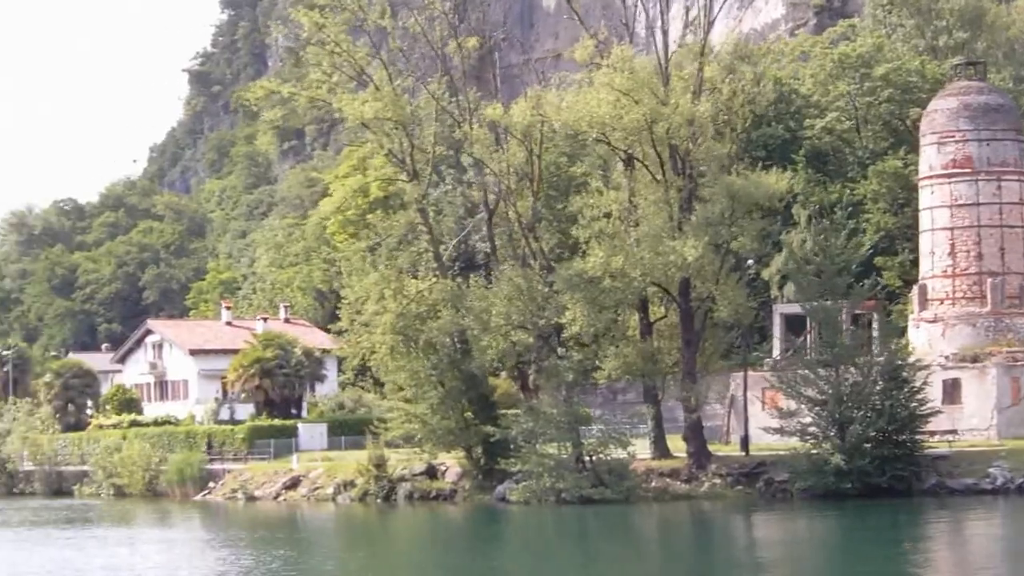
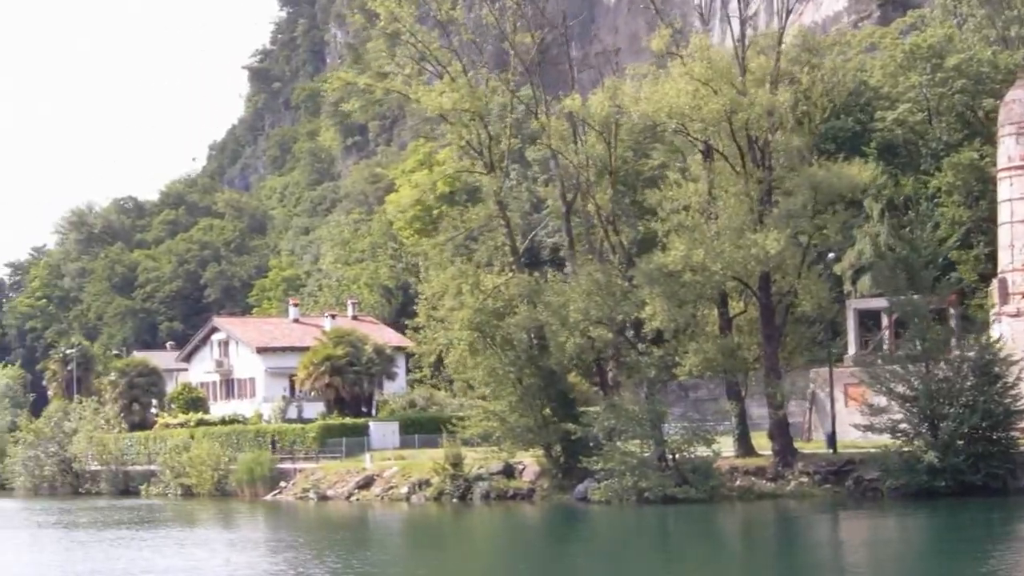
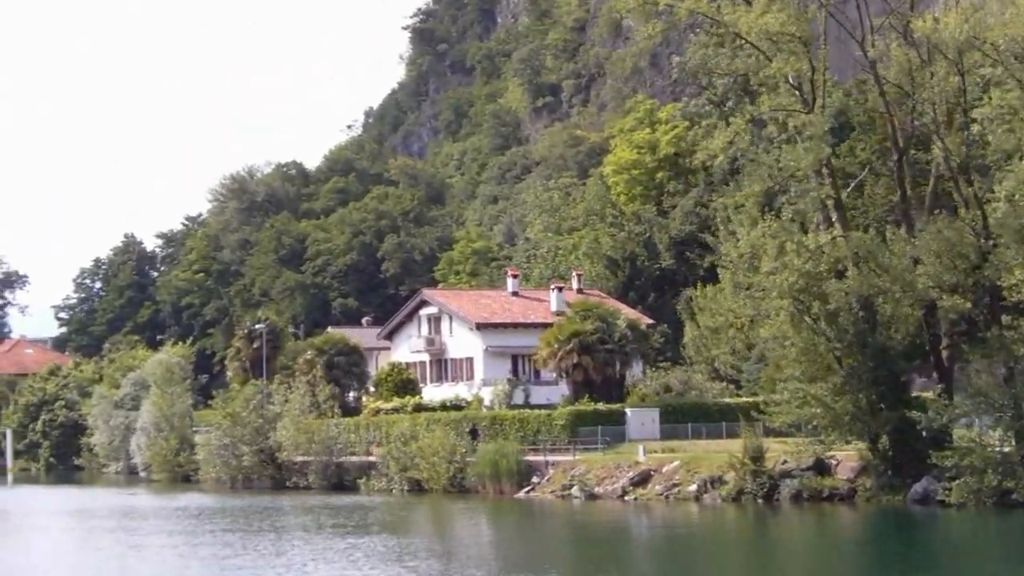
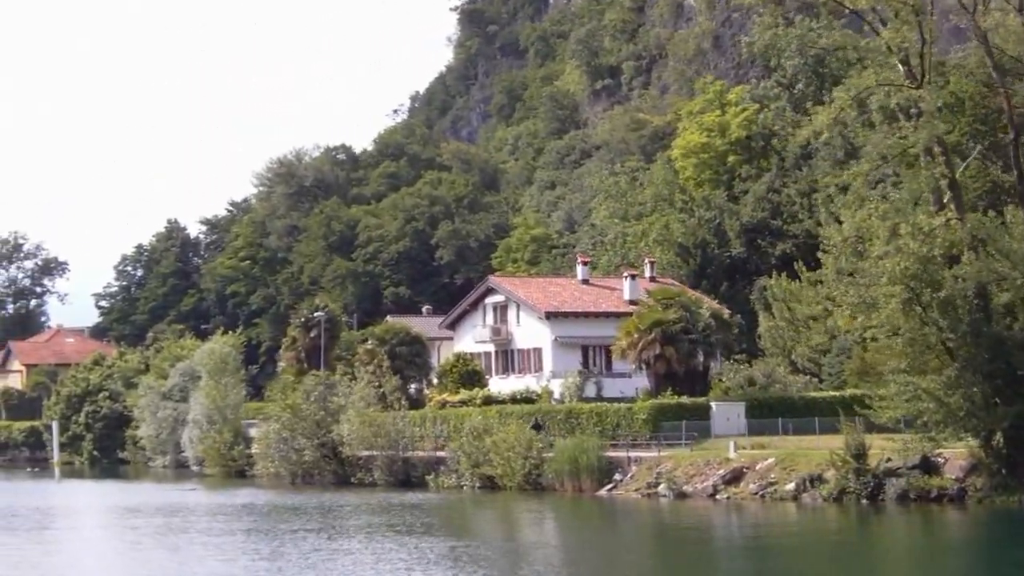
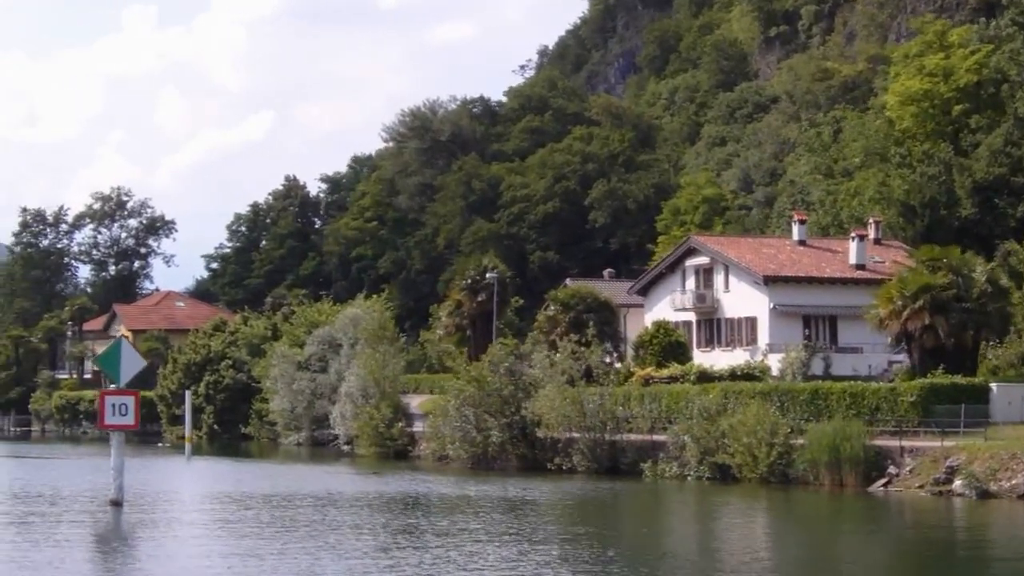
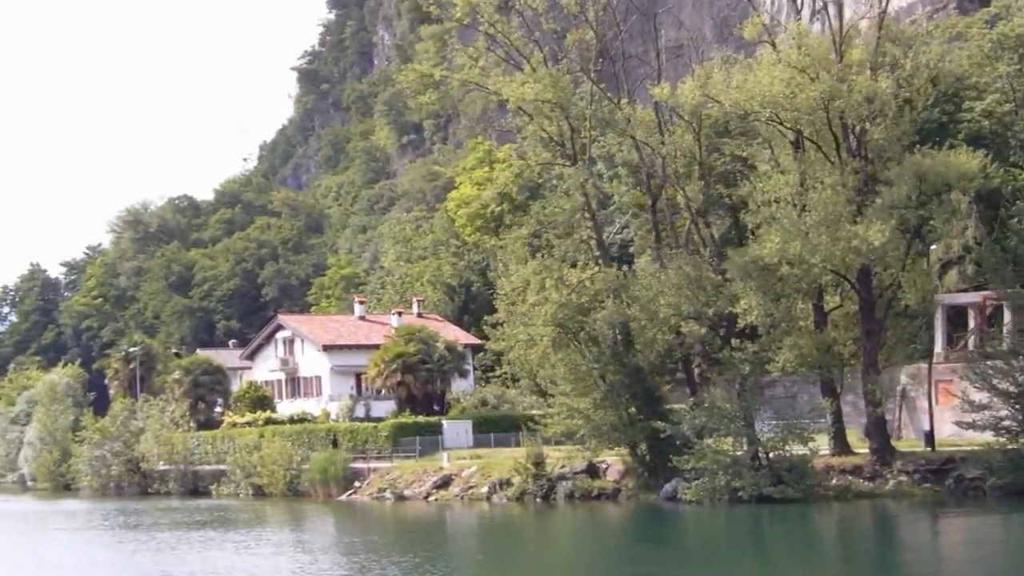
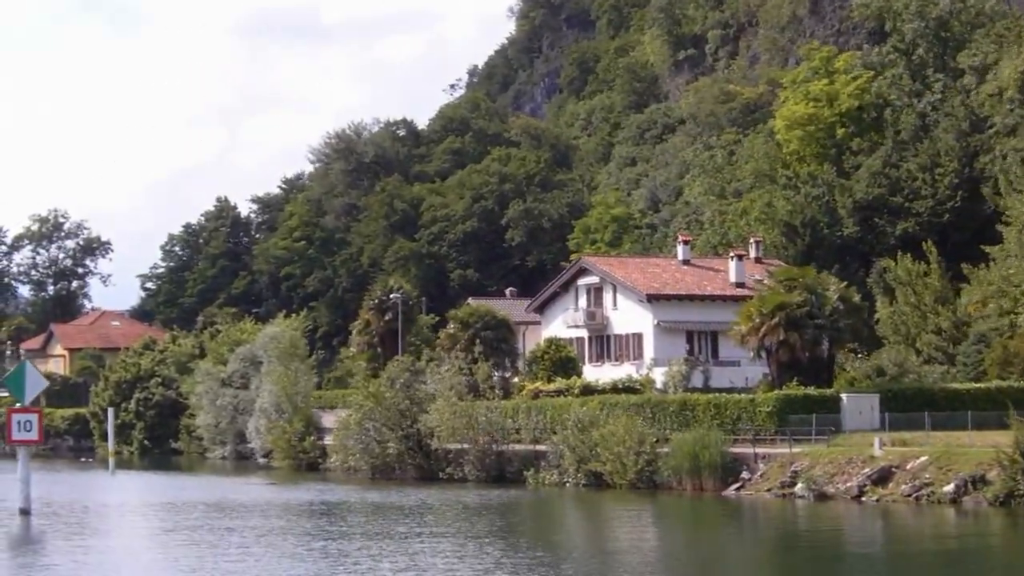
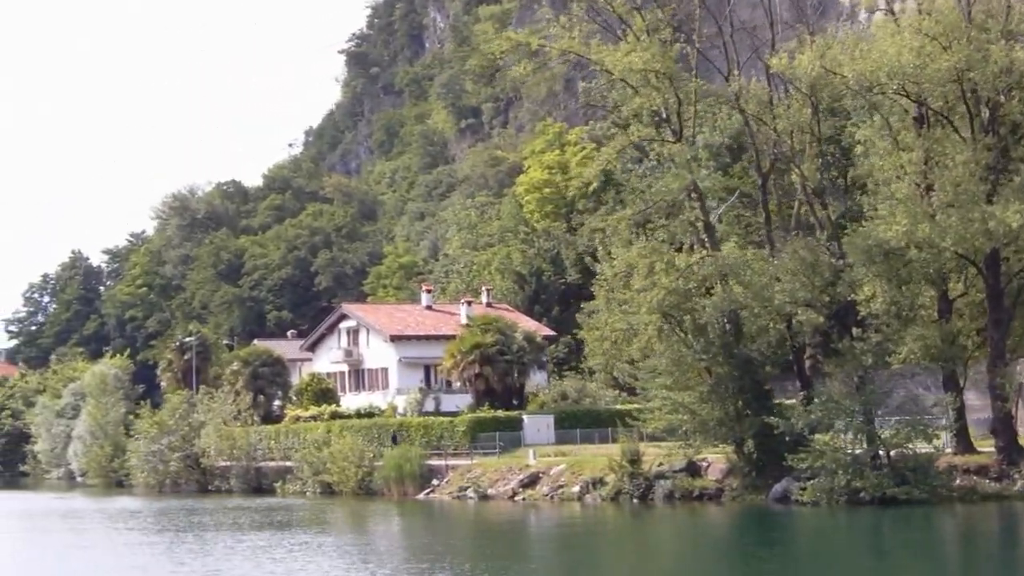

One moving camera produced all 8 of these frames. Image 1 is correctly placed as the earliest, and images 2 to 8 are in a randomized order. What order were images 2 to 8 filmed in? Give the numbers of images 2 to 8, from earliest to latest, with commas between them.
2, 6, 8, 3, 4, 7, 5
